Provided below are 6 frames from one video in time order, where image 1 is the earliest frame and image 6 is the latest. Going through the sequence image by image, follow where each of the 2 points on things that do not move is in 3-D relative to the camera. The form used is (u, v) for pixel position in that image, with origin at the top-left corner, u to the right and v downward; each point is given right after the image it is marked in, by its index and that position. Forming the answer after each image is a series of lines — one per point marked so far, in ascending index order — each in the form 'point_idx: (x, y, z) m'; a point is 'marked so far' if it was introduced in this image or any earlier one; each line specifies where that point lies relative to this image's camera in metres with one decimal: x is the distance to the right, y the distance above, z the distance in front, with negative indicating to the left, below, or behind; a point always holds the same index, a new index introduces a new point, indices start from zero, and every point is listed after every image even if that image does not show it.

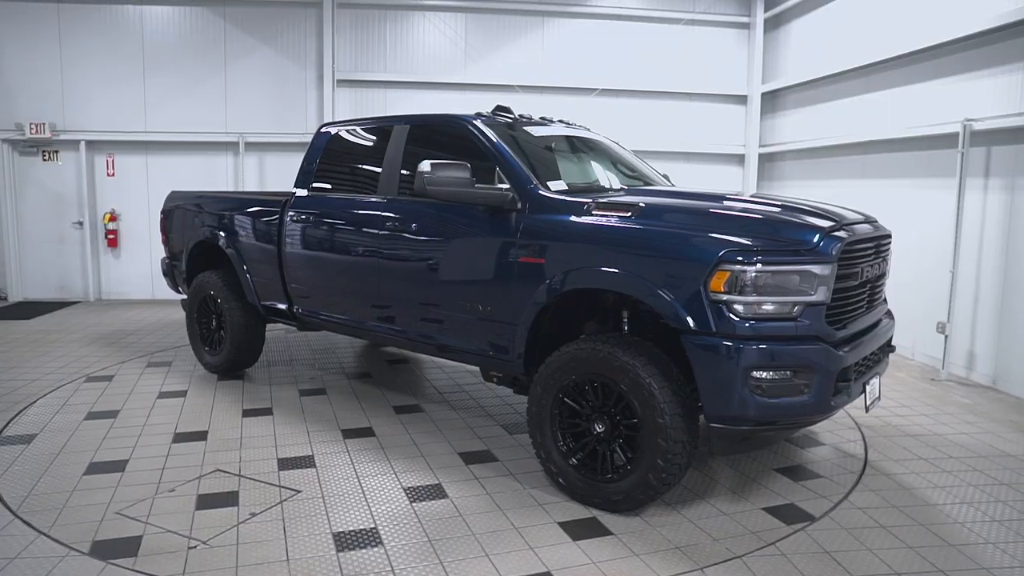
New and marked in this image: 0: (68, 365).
0: (-3.5, -0.6, +5.8) m
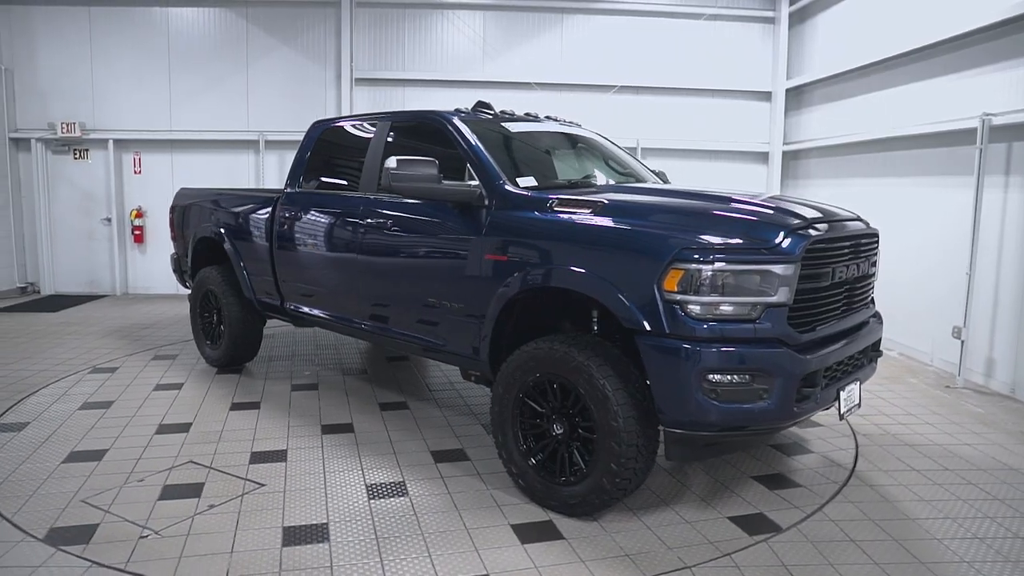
0: (-3.6, -0.6, +6.0) m
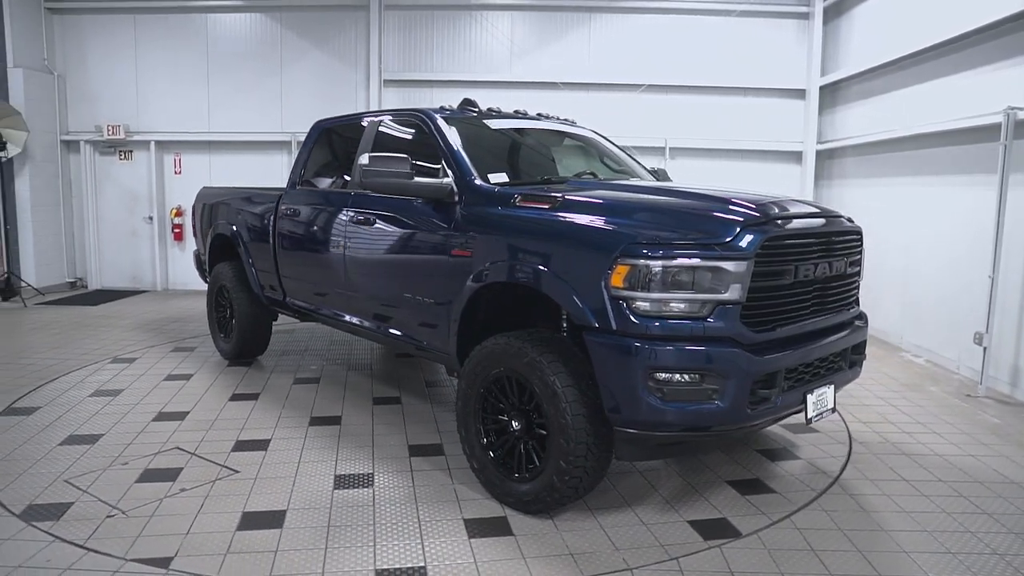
0: (-3.5, -0.5, +6.3) m
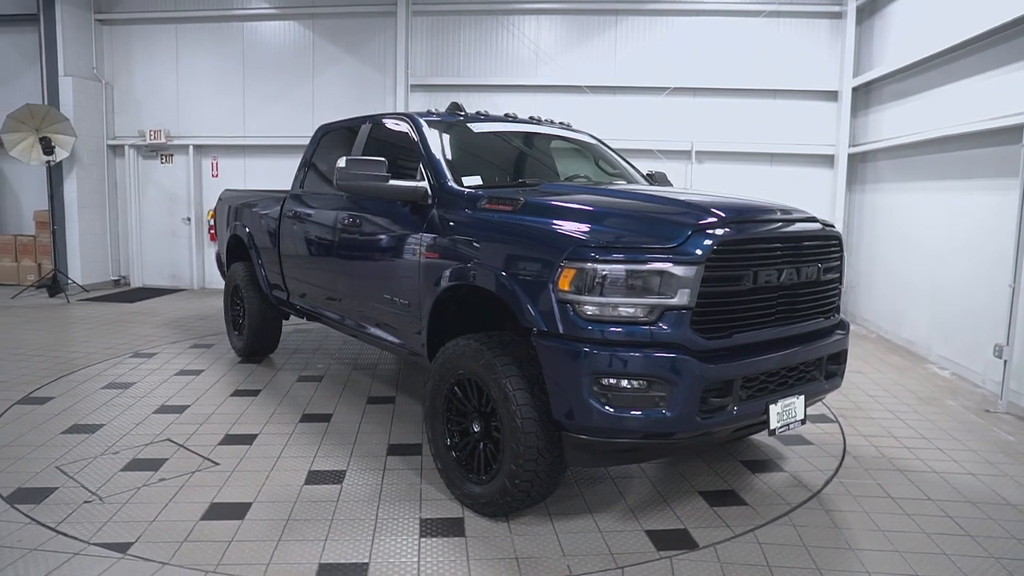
0: (-3.5, -0.5, +6.5) m
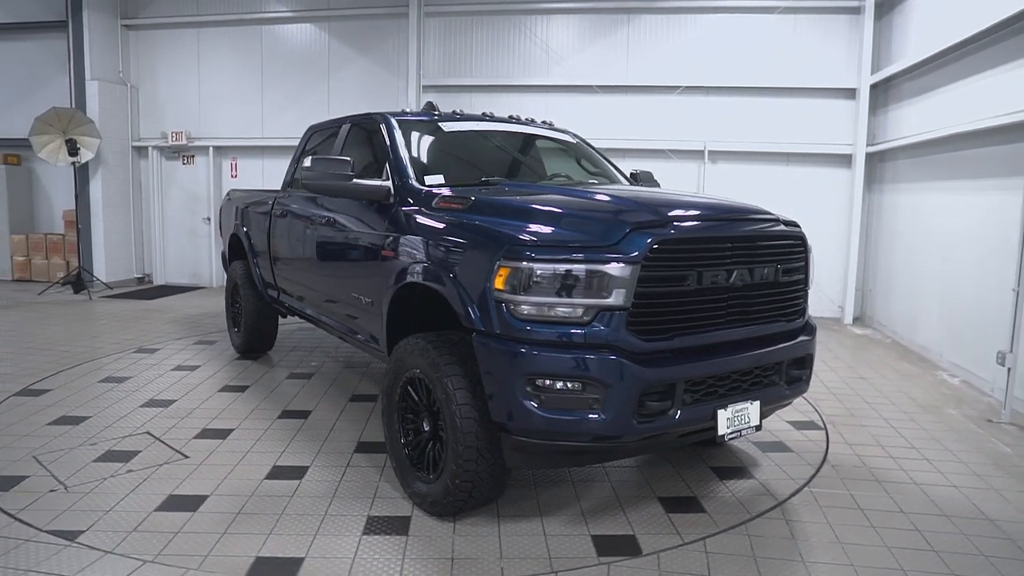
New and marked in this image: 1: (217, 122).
0: (-3.5, -0.5, +6.7) m
1: (-3.9, +2.2, +9.6) m
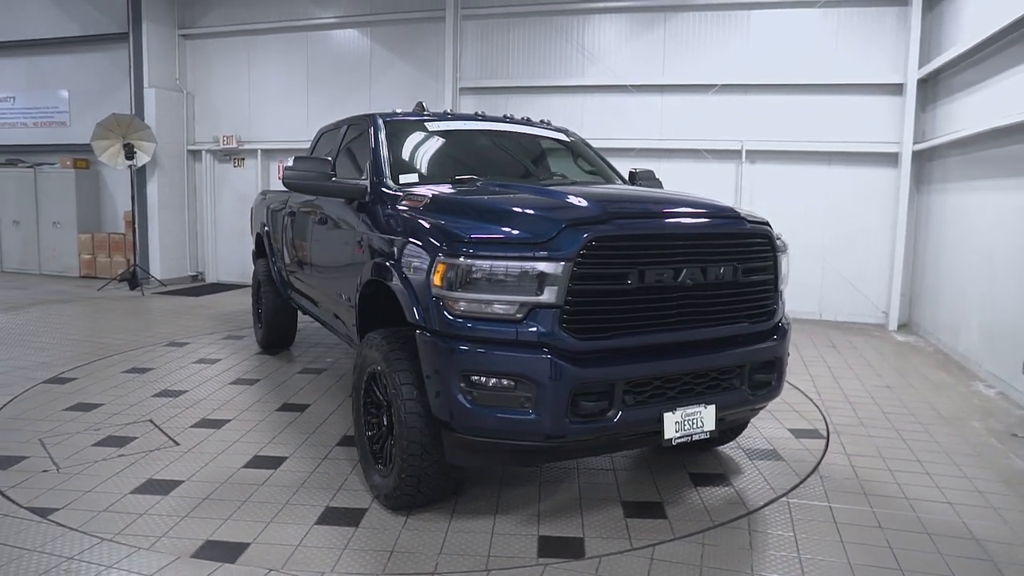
0: (-3.3, -0.4, +7.1) m
1: (-3.4, +2.2, +10.0) m
